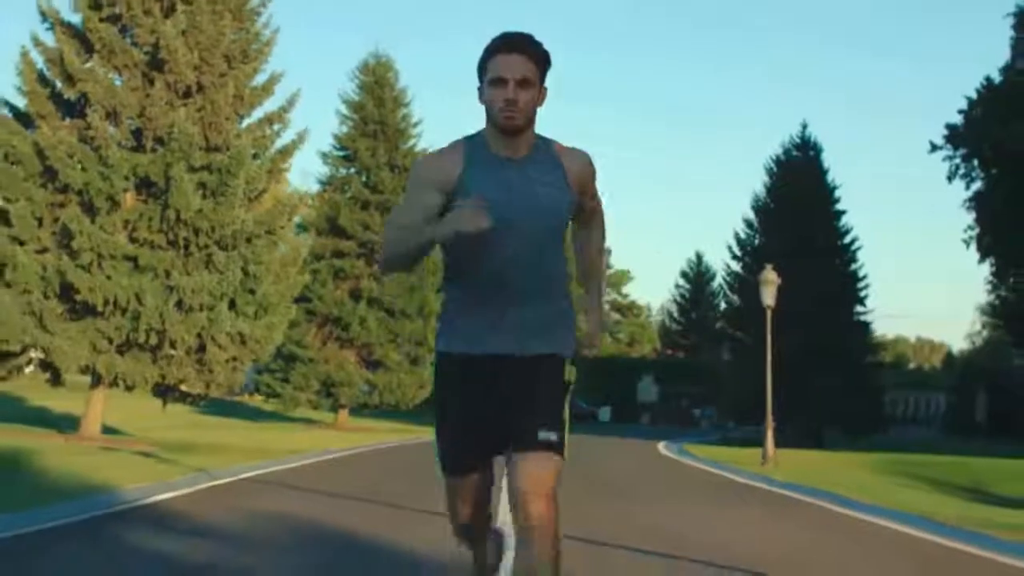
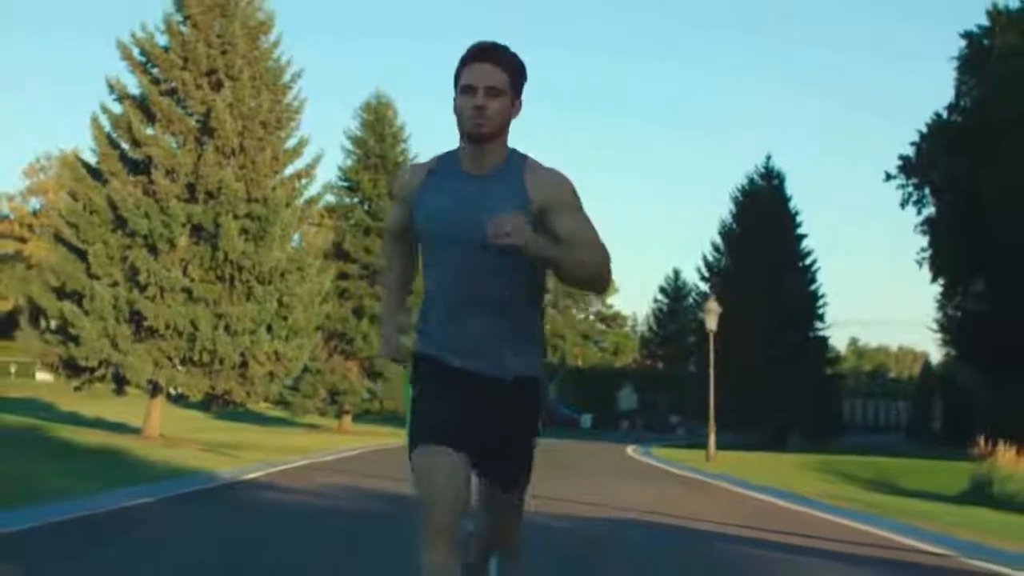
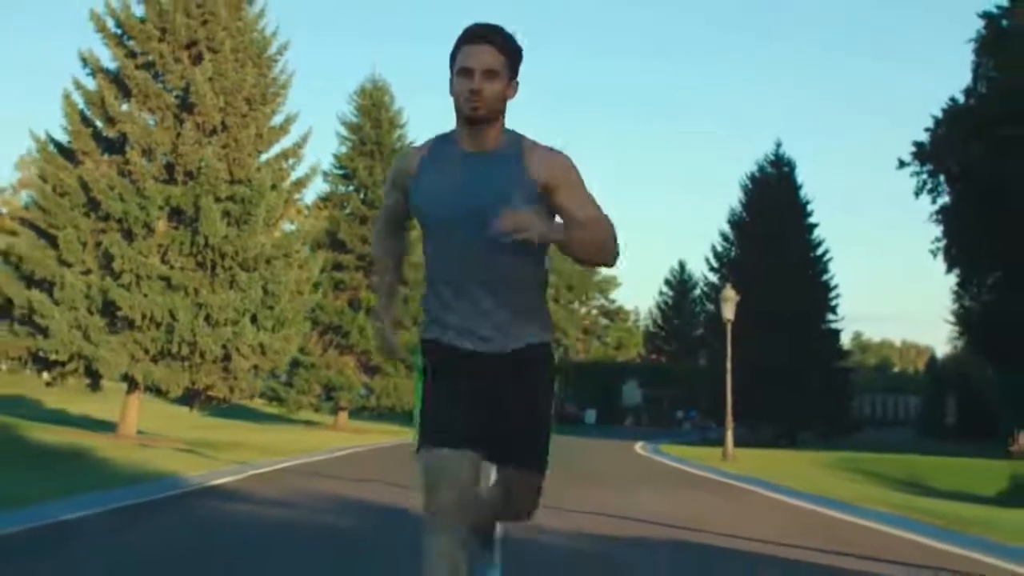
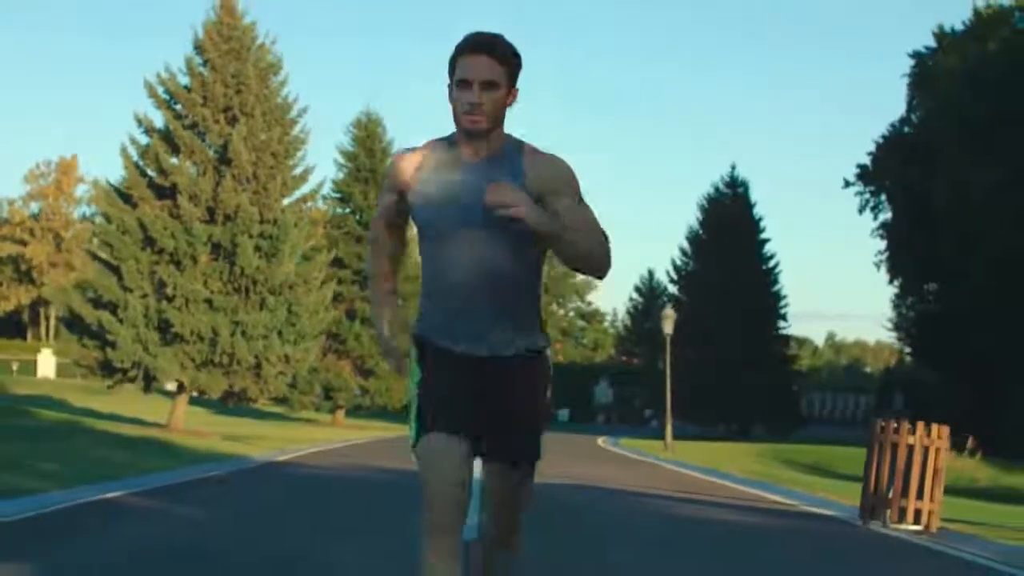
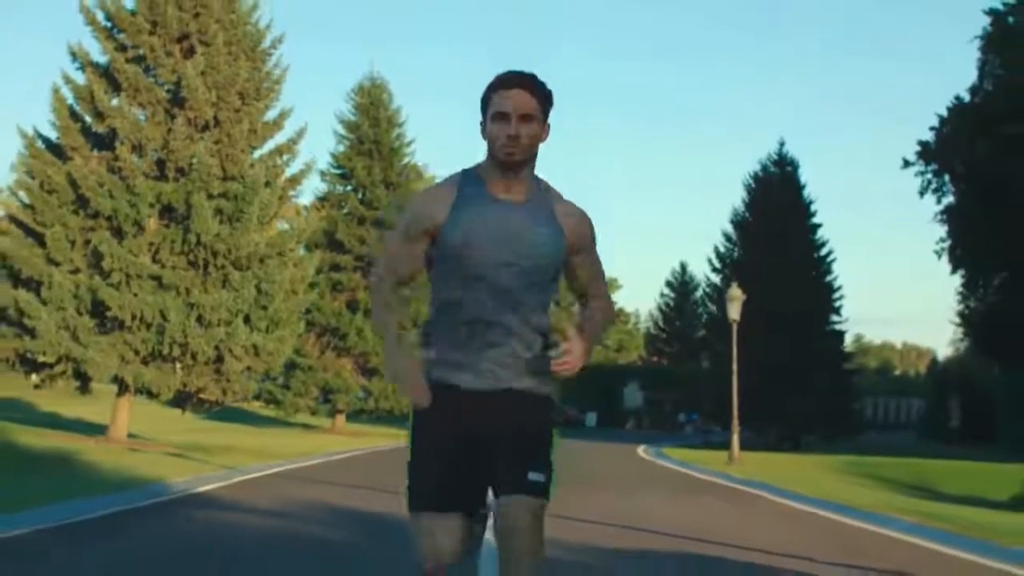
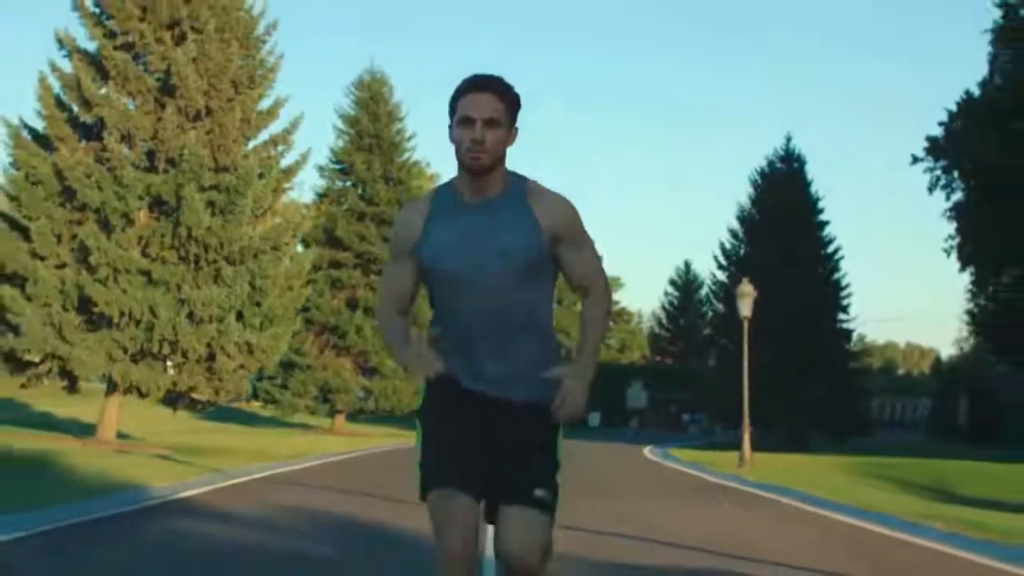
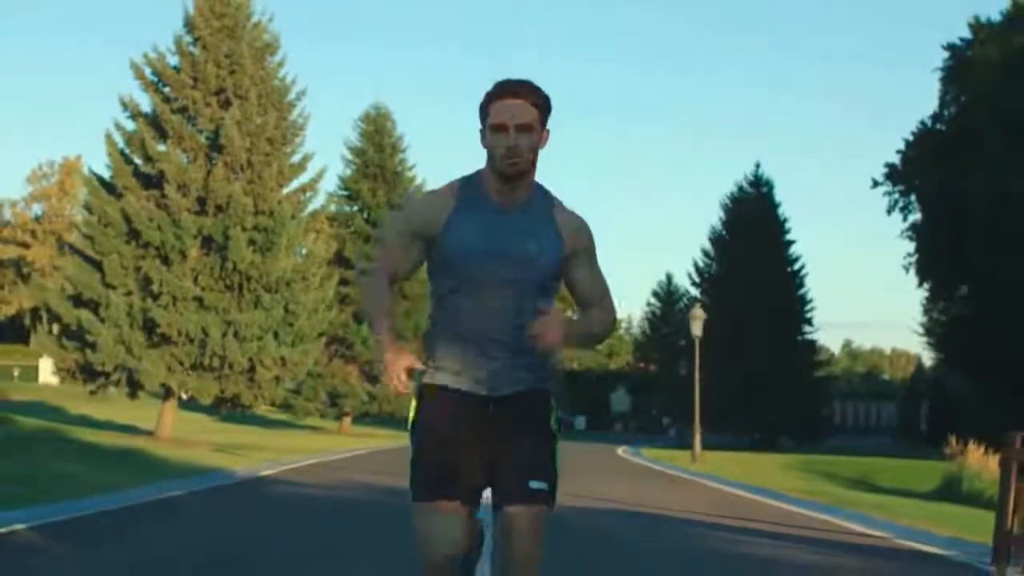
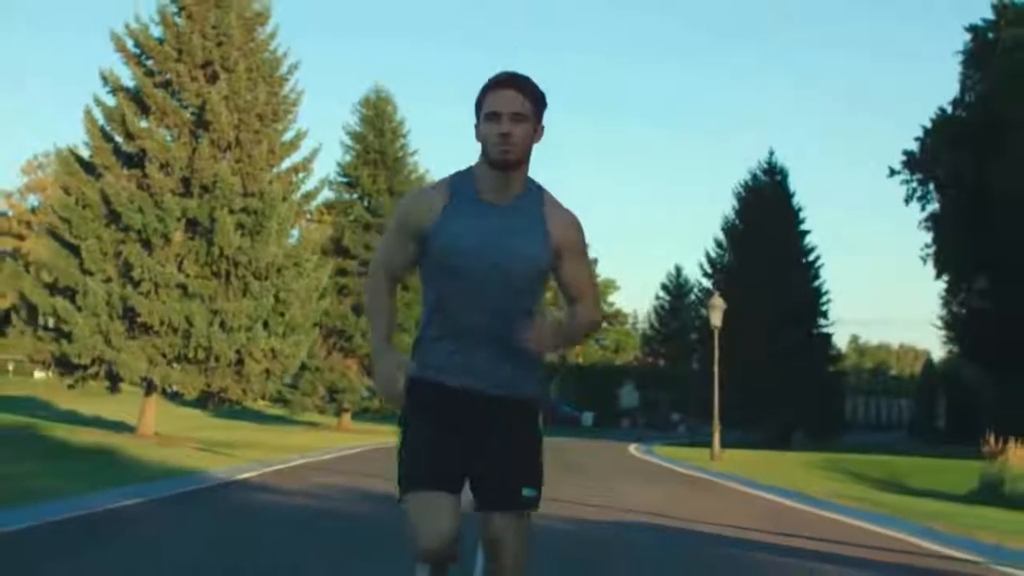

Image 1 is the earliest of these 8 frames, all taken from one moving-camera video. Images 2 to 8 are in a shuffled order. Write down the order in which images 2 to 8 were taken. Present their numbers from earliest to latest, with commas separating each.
6, 5, 3, 8, 2, 7, 4
